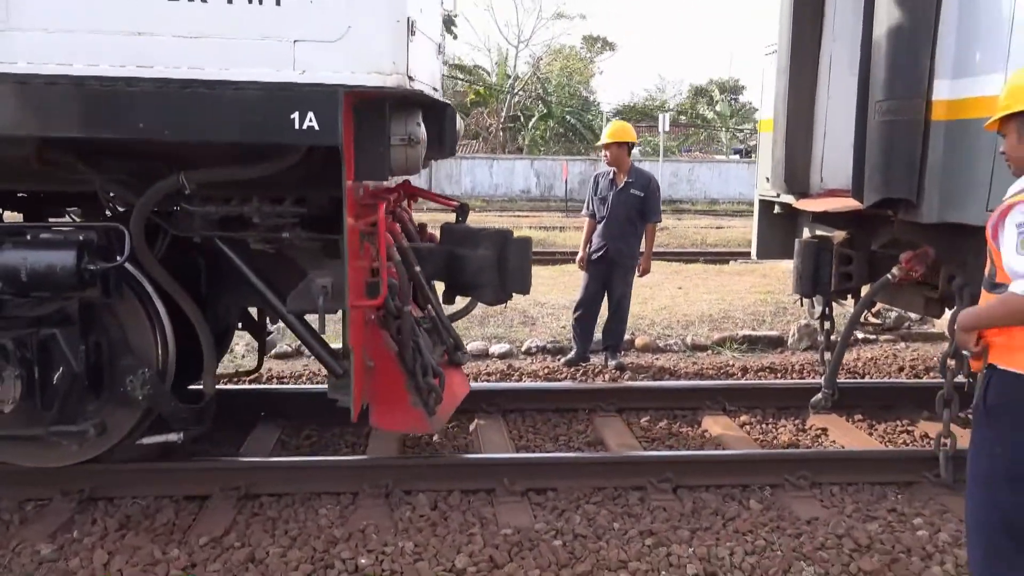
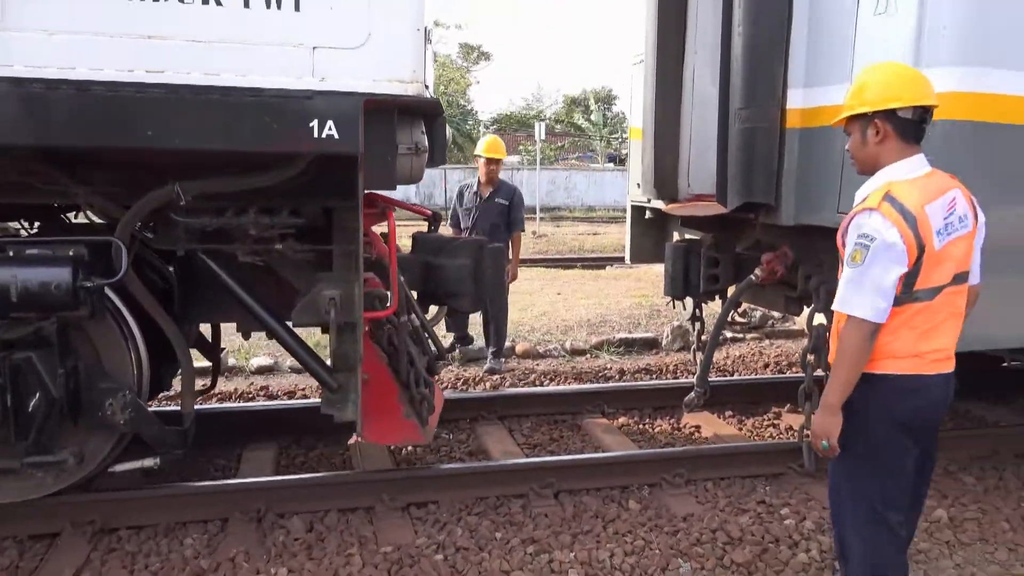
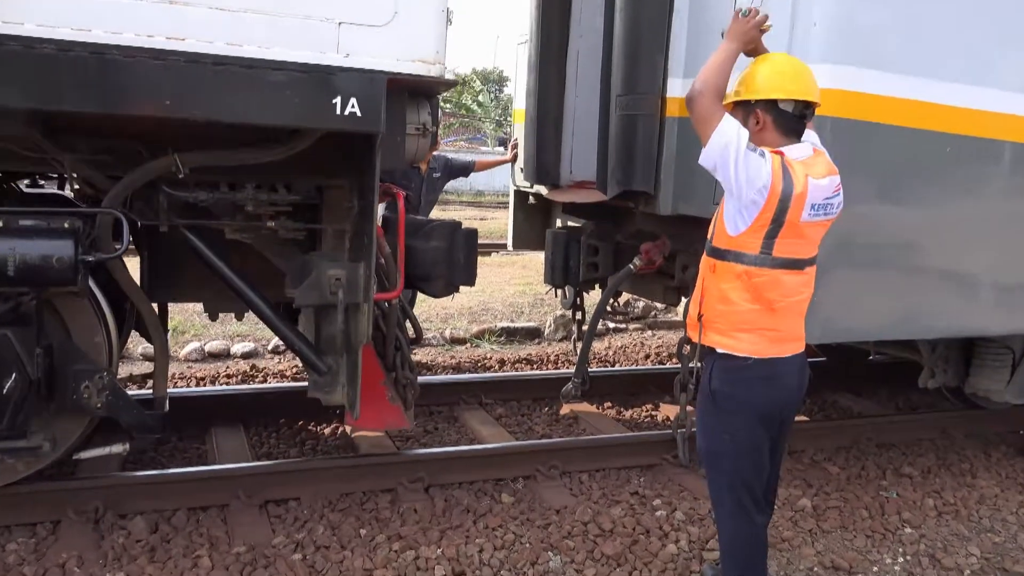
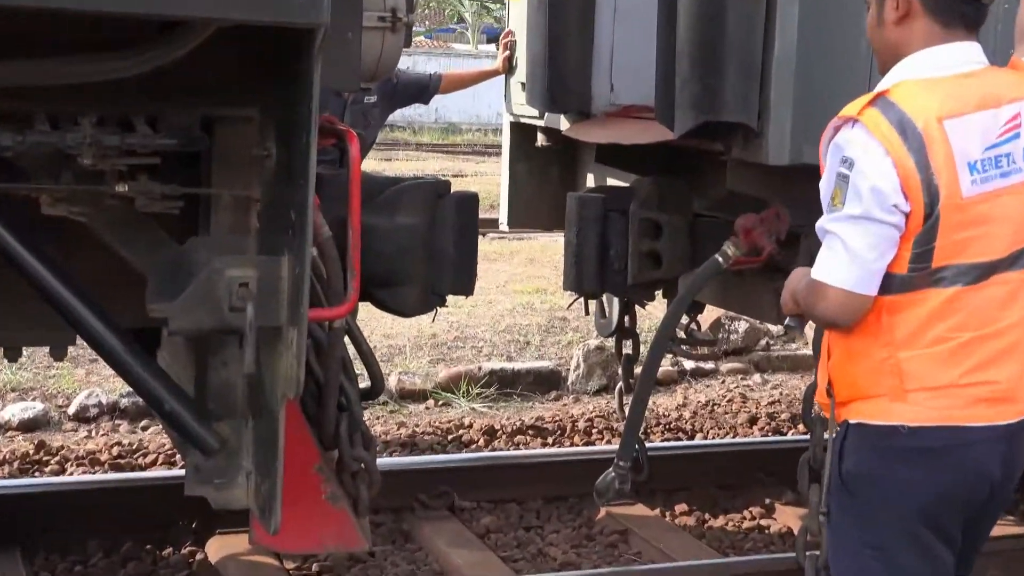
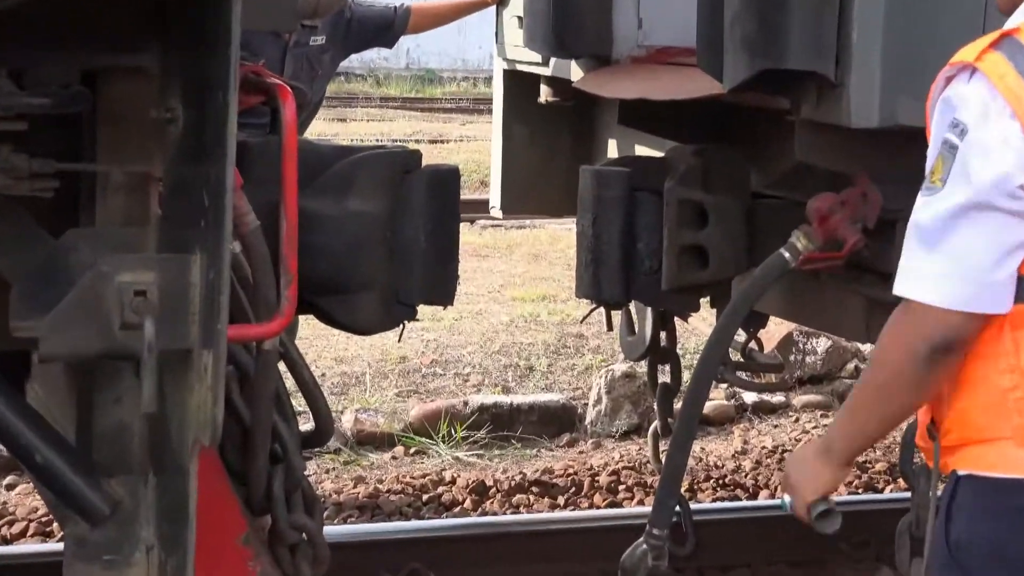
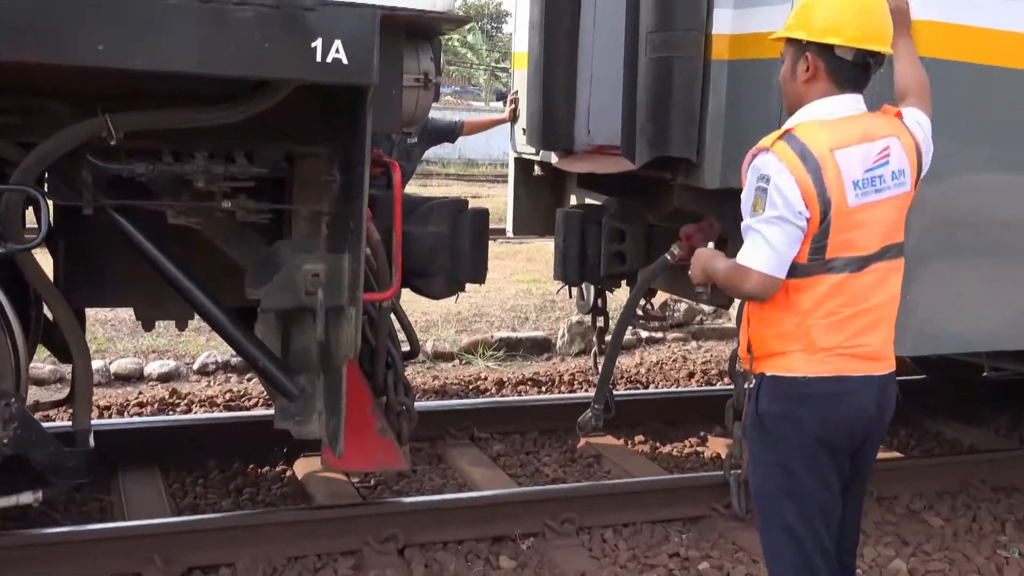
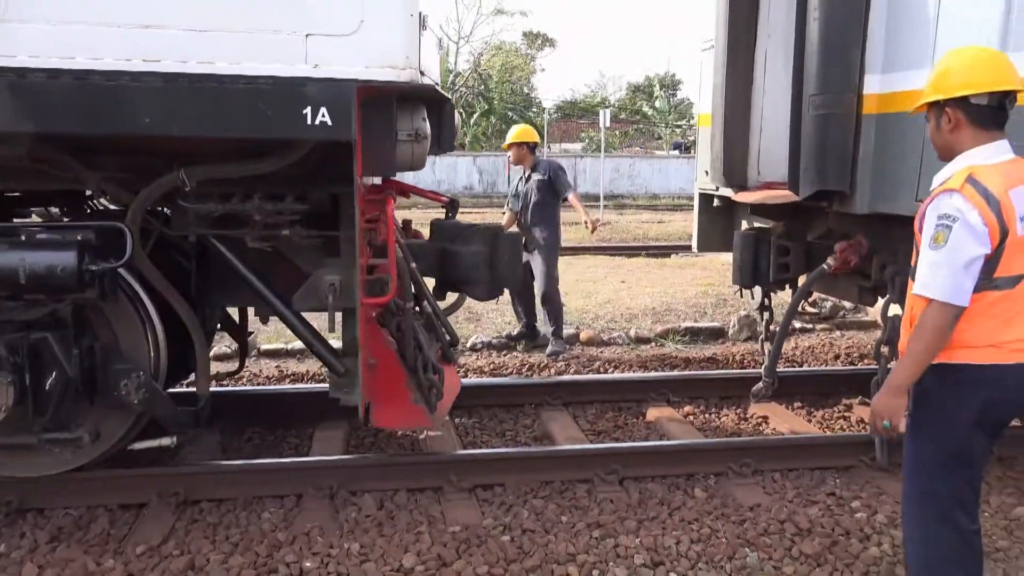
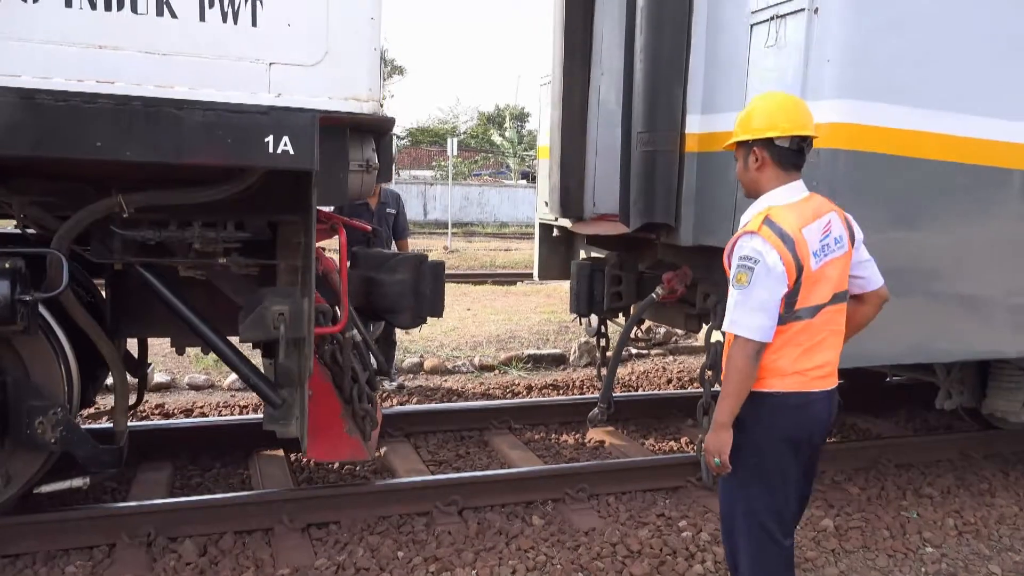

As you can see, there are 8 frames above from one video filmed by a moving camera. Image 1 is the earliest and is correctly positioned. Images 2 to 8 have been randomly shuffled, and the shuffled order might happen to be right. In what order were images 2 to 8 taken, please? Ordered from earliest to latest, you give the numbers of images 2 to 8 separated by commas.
7, 2, 8, 3, 6, 4, 5
